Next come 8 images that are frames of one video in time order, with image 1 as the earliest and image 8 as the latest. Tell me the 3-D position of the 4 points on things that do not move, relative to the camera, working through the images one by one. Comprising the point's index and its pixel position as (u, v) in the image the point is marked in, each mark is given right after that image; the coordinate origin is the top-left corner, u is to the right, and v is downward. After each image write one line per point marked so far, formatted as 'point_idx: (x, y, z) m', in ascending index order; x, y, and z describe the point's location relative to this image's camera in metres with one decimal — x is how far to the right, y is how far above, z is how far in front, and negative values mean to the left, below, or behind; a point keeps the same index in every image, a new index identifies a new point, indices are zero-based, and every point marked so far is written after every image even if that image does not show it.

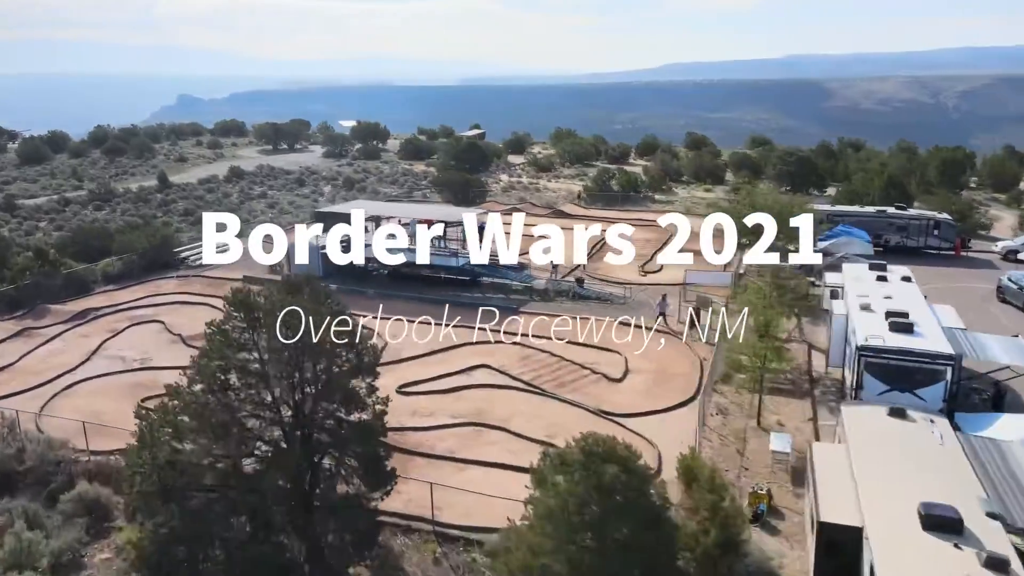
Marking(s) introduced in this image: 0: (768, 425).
0: (+6.8, -3.6, +19.4) m
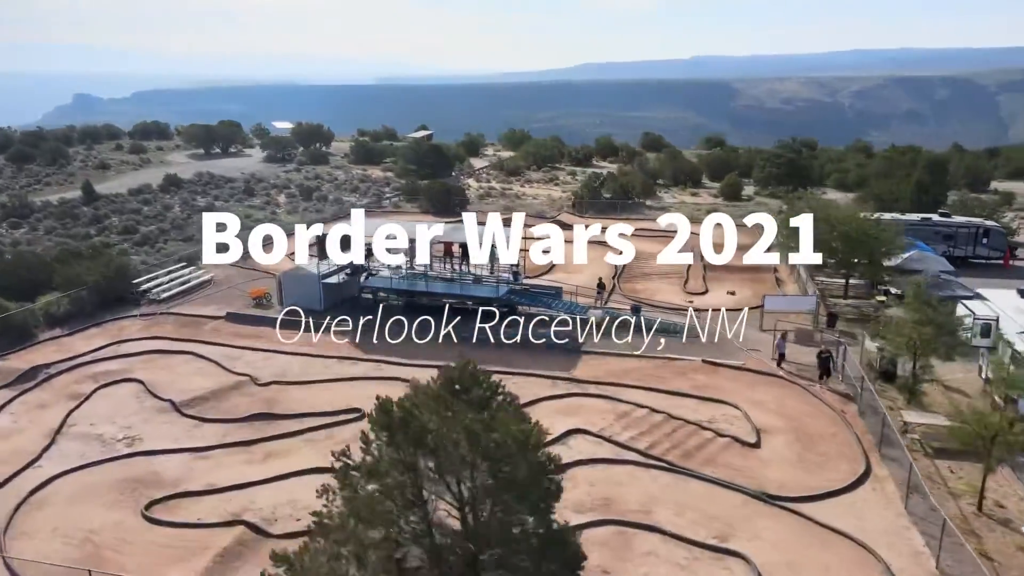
0: (+10.0, -4.7, +15.5) m
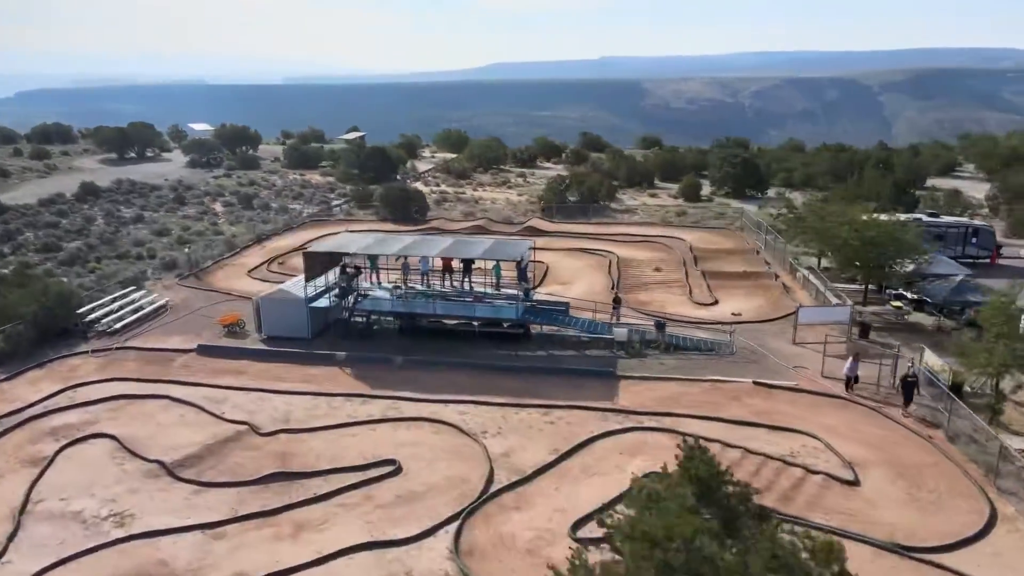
0: (+12.1, -5.0, +14.1) m
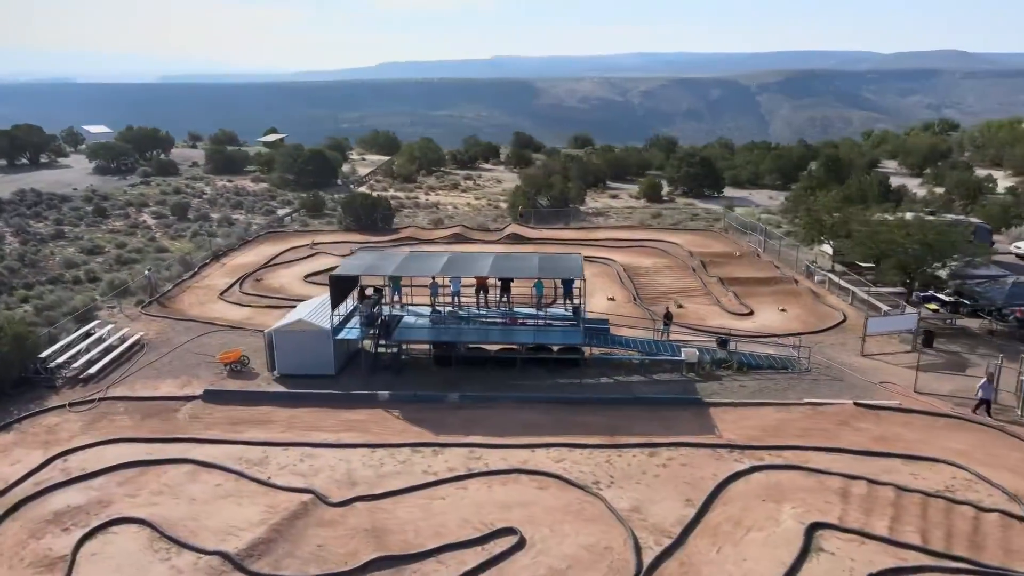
0: (+15.4, -5.2, +13.1) m
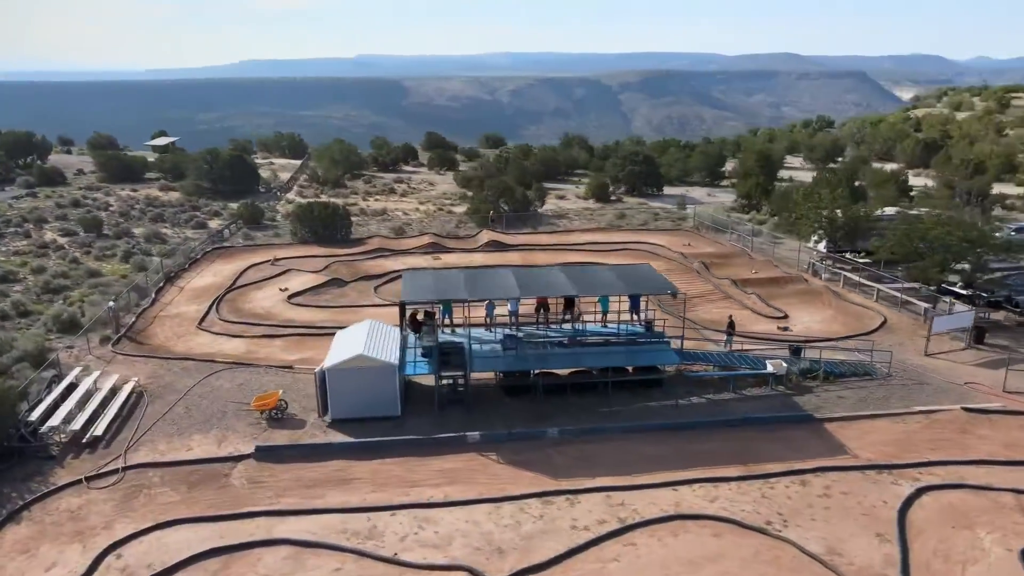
0: (+19.4, -5.0, +13.7) m
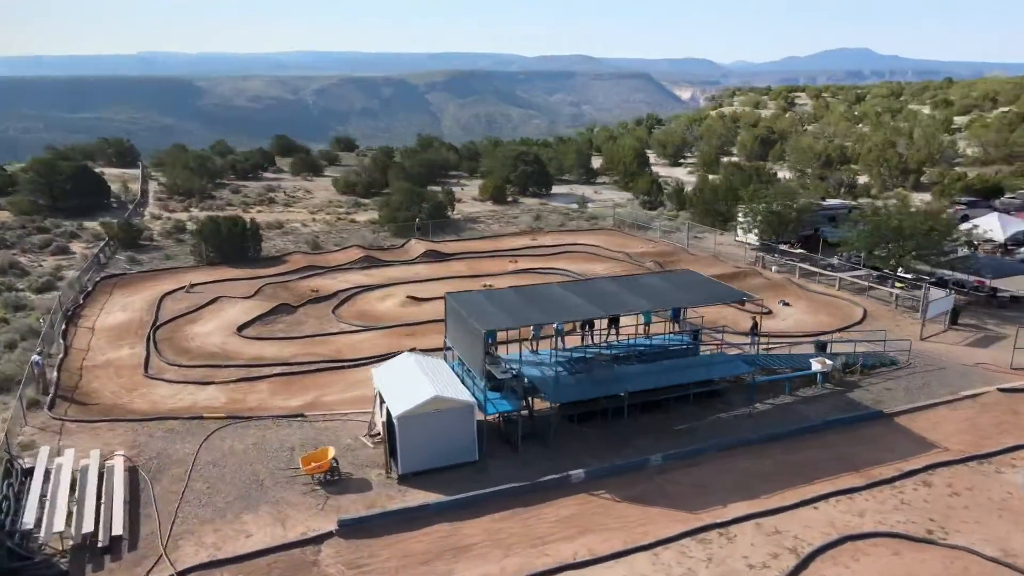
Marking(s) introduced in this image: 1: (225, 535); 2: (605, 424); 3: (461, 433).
0: (+22.5, -4.1, +16.8) m
1: (-5.8, -5.0, +14.9) m
2: (+2.3, -3.6, +19.5) m
3: (-1.2, -3.4, +17.3) m
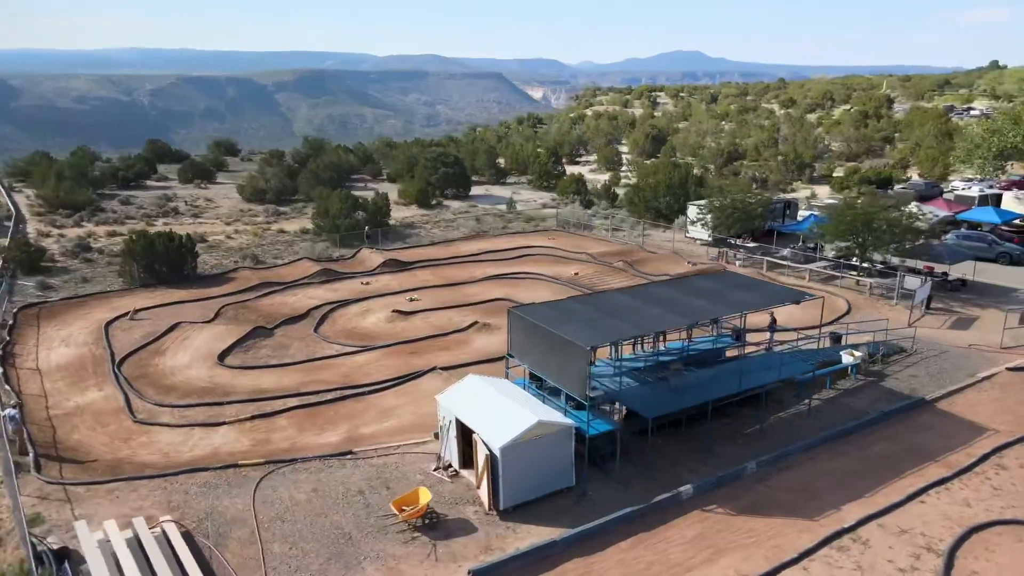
0: (+24.4, -3.3, +19.8) m
1: (-3.0, -5.5, +12.9) m
2: (+4.1, -3.8, +18.8) m
3: (+1.0, -3.7, +16.0) m
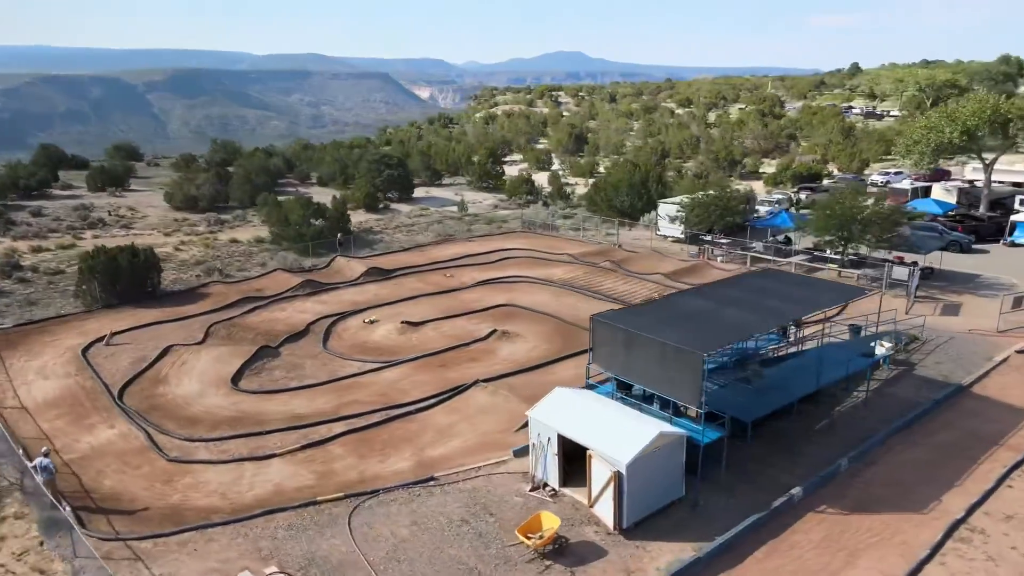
0: (+26.0, -2.5, +22.5) m
1: (-0.1, -5.8, +11.8) m
2: (+6.1, -3.8, +18.7) m
3: (+3.4, -3.8, +15.5) m
